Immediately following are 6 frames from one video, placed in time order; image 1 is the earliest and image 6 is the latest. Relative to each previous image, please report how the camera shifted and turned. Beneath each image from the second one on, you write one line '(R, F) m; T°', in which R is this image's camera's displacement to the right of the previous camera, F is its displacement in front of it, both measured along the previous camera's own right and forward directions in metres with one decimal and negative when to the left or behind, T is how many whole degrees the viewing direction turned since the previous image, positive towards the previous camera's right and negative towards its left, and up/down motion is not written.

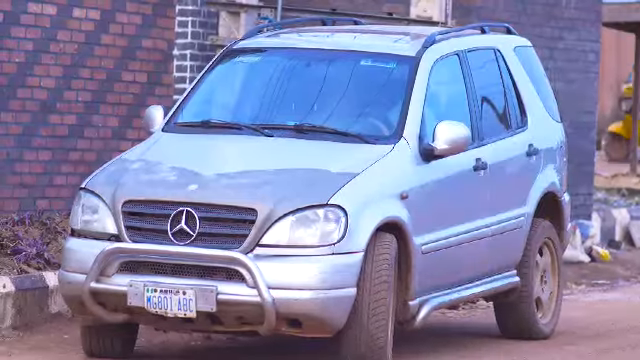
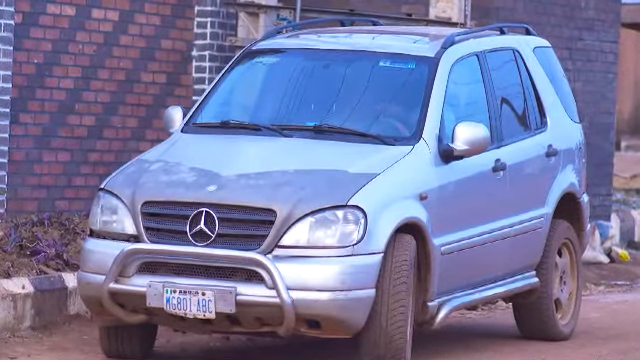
(0.0, 0.0) m; -1°
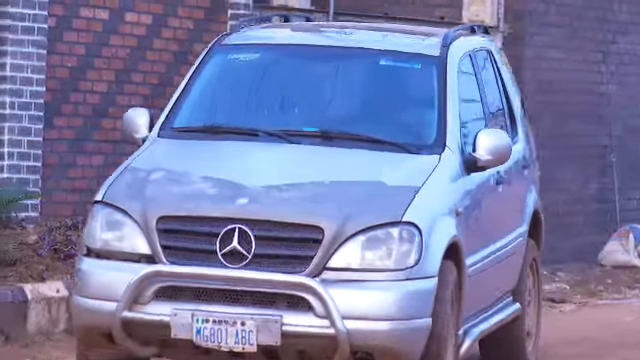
(0.0, +0.2) m; -1°
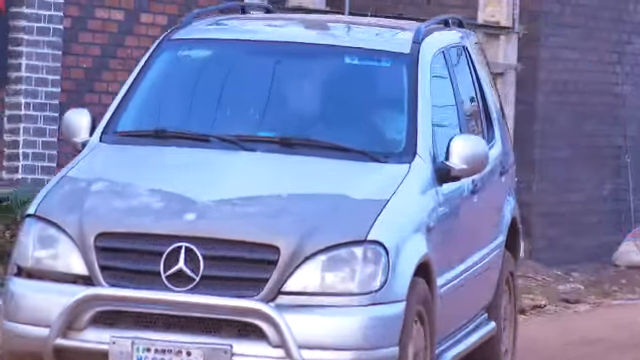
(+0.2, +0.6) m; -1°
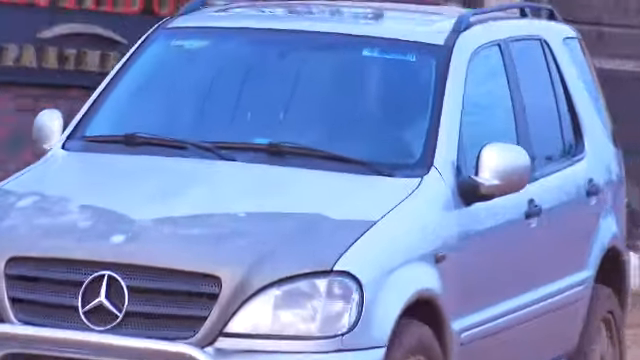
(+0.8, +1.2) m; -8°
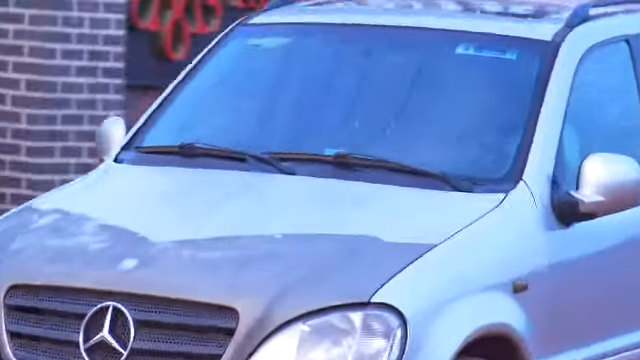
(+0.6, +0.8) m; -10°
